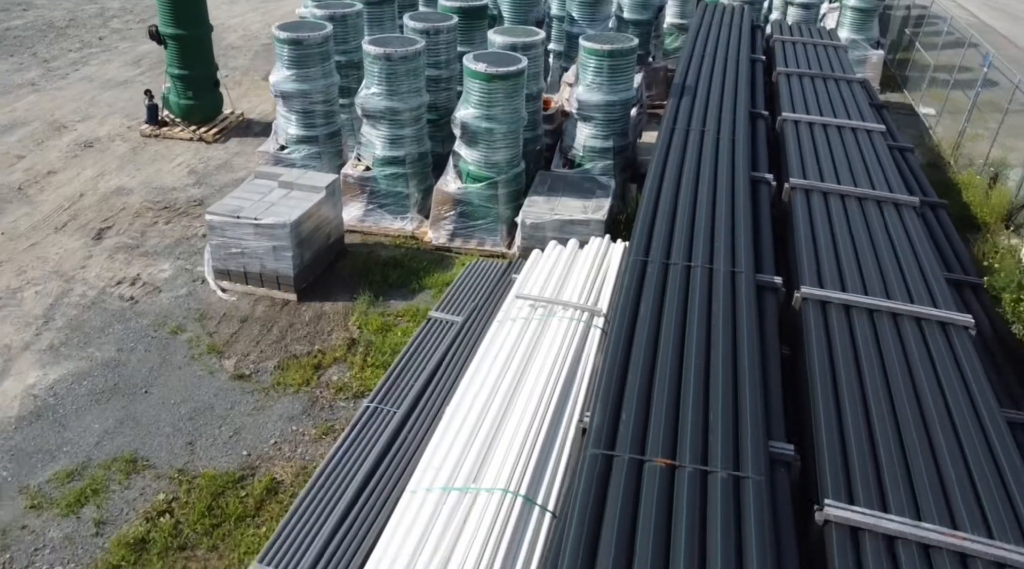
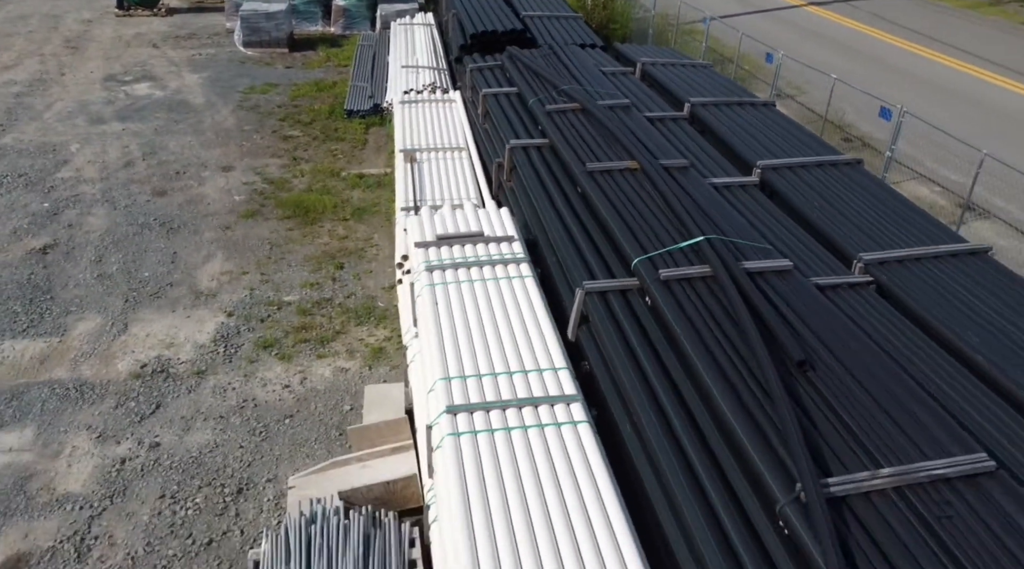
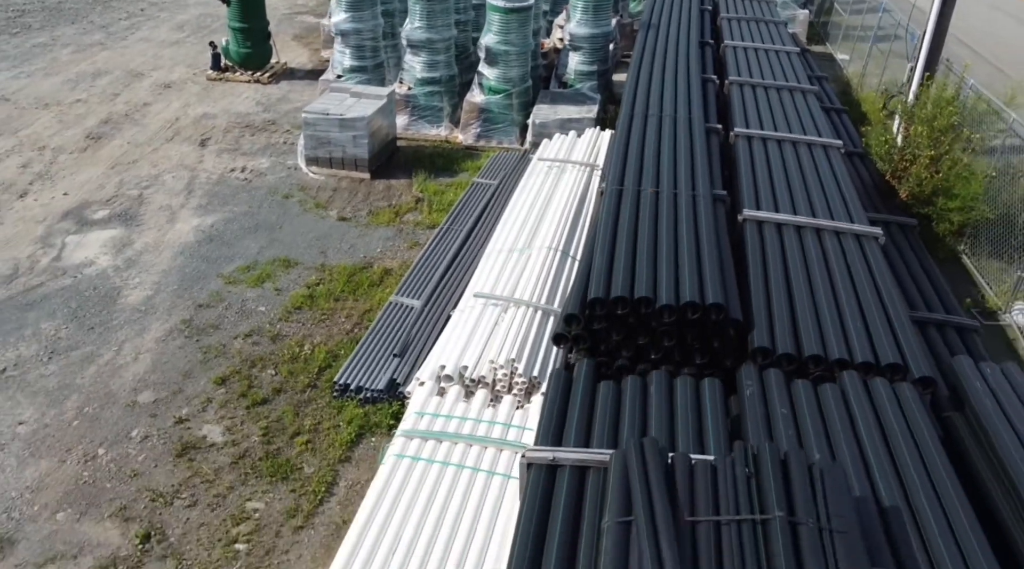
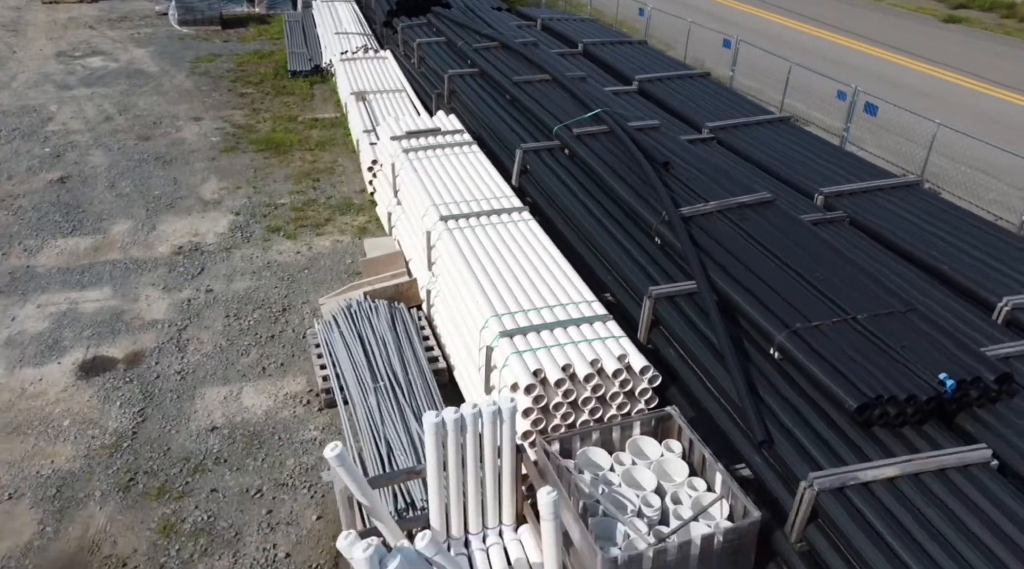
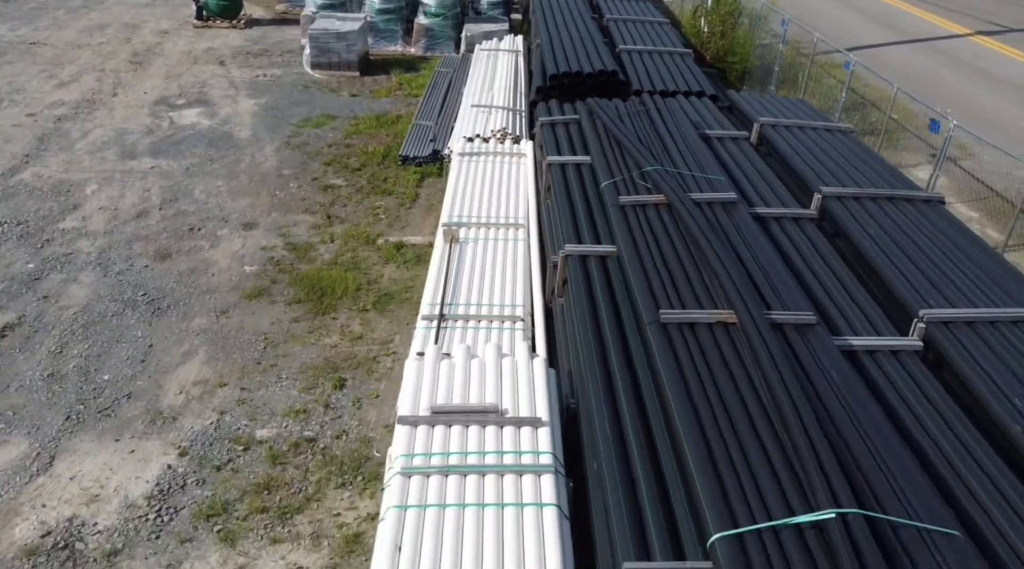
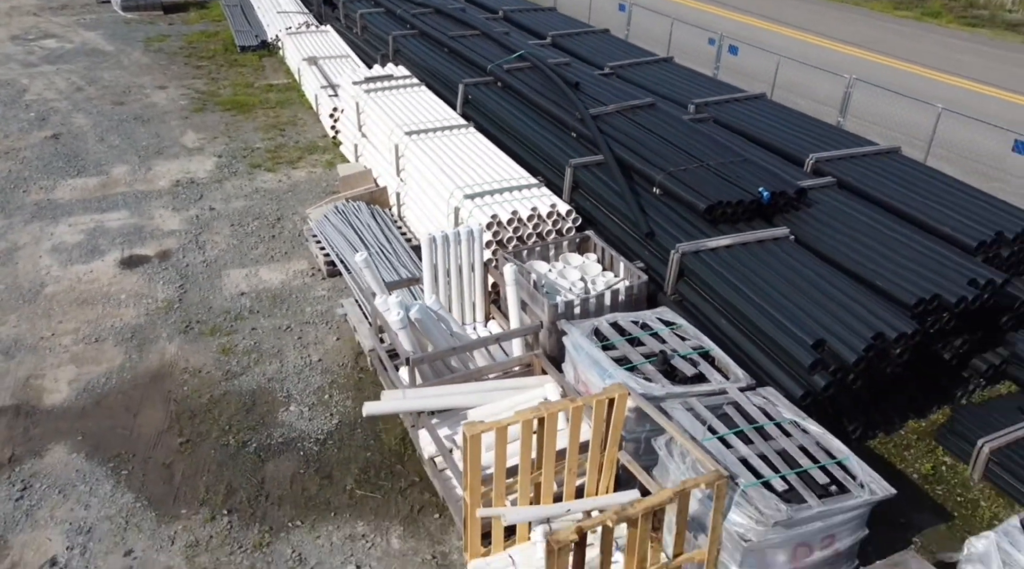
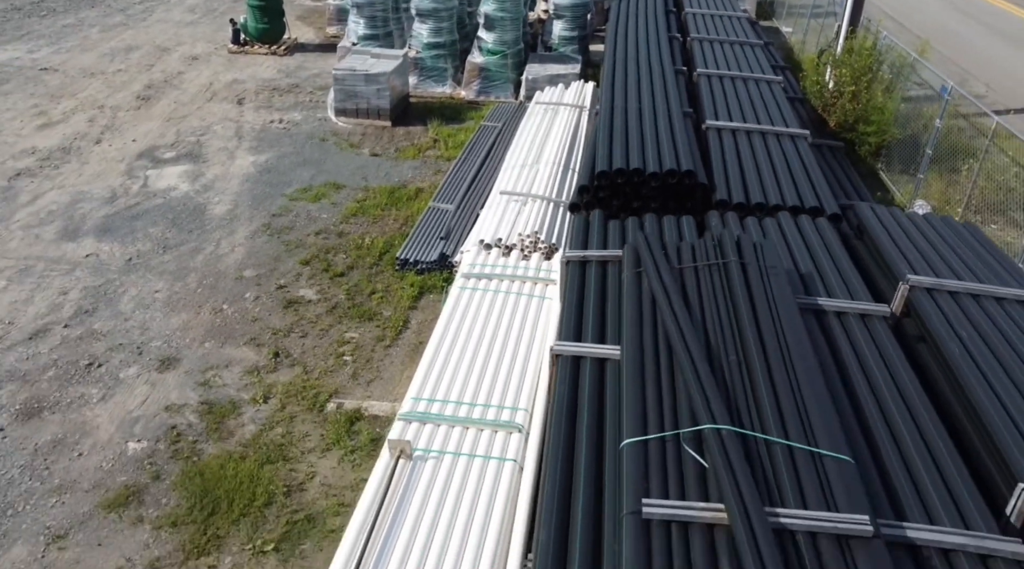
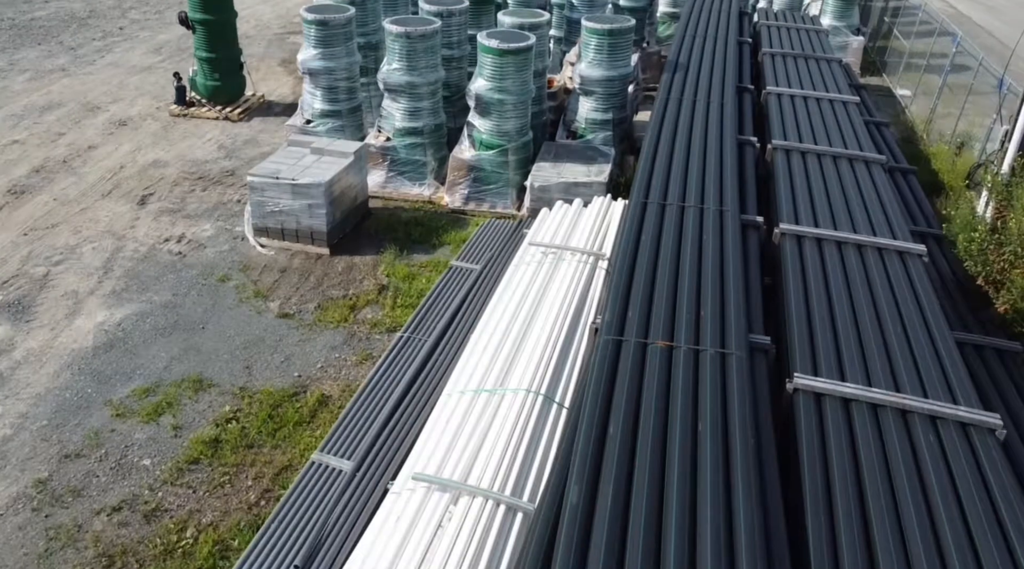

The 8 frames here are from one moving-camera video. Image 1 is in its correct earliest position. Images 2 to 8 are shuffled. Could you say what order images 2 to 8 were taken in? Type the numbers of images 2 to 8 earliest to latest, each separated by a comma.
8, 3, 7, 5, 2, 4, 6
